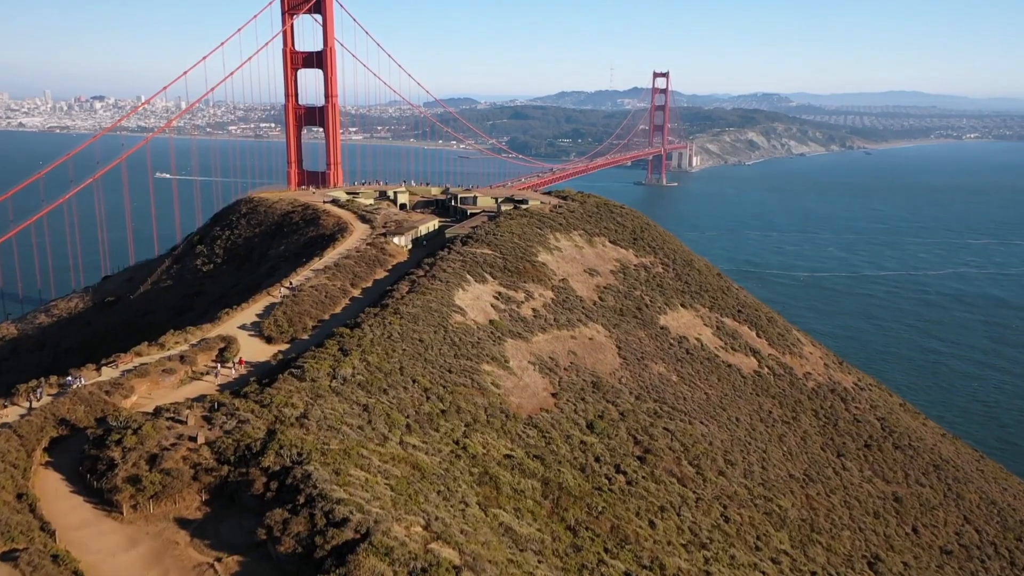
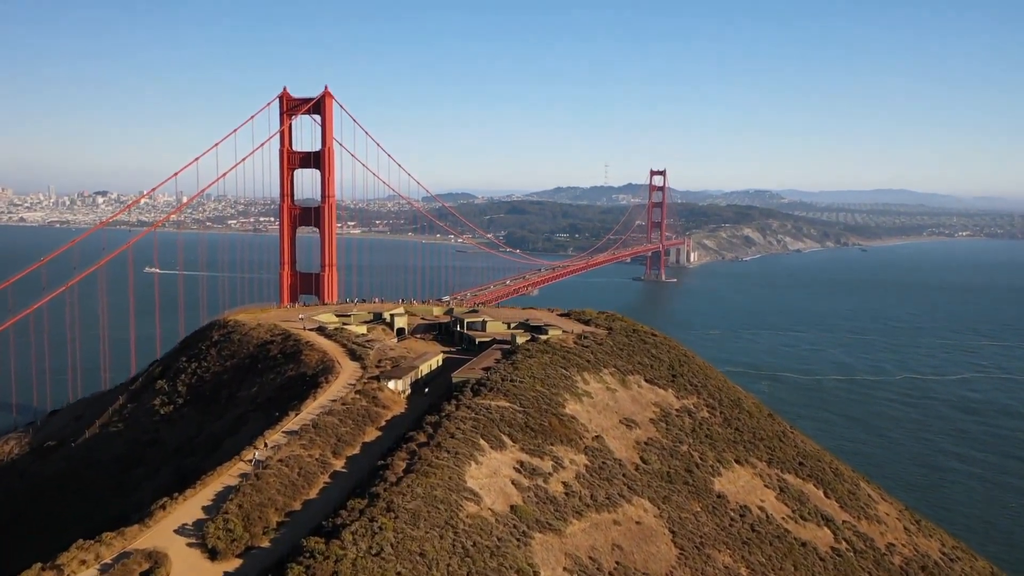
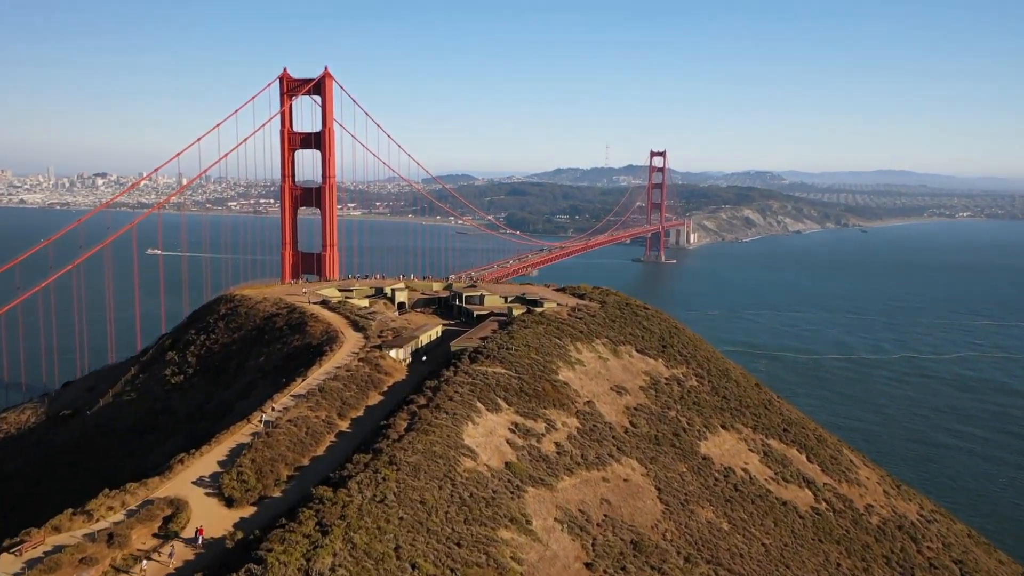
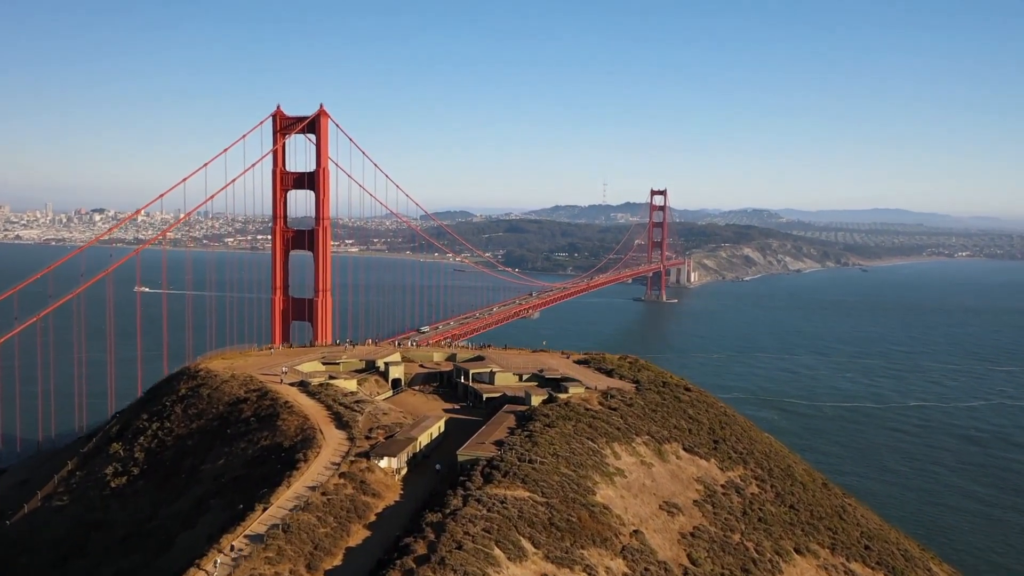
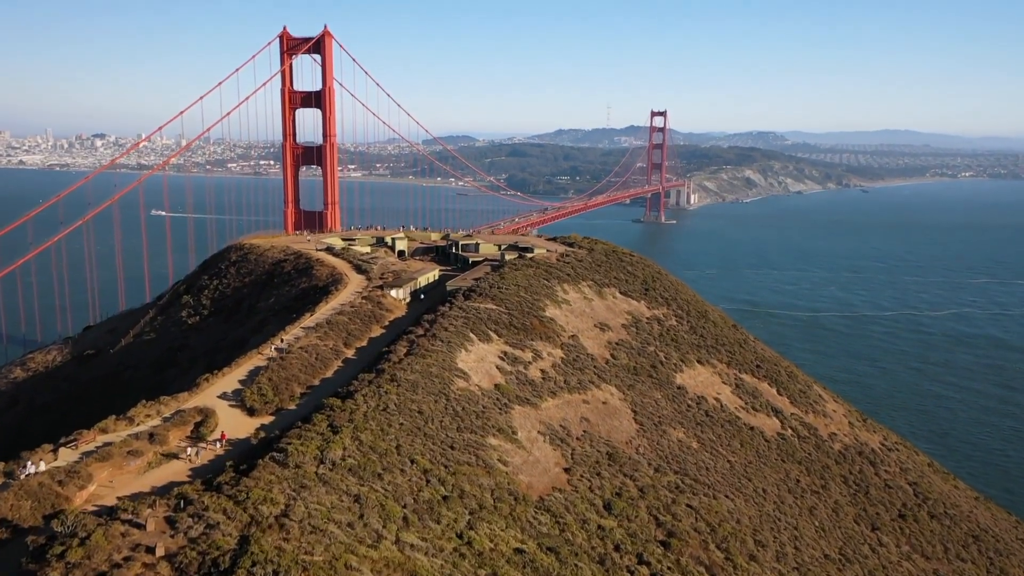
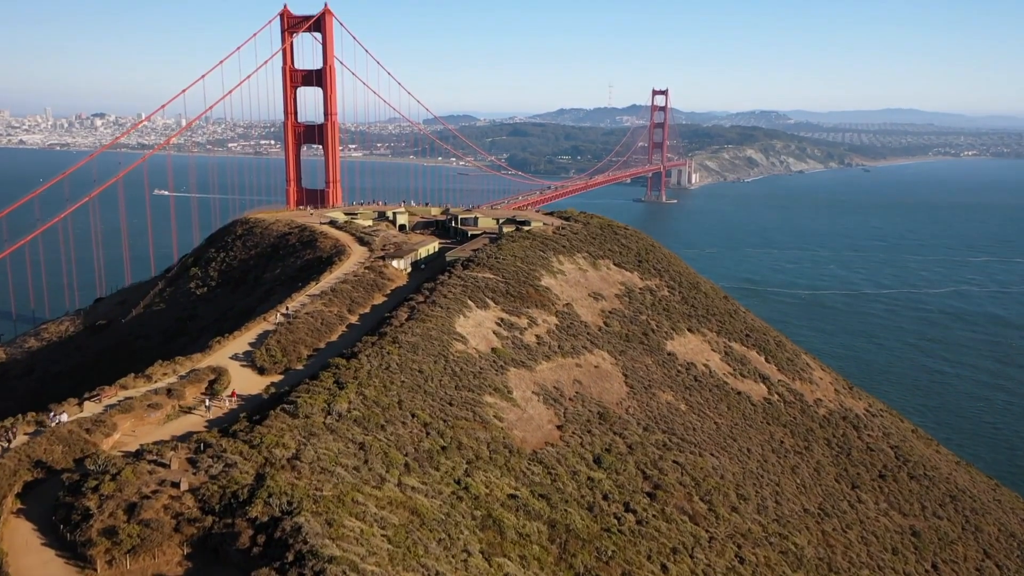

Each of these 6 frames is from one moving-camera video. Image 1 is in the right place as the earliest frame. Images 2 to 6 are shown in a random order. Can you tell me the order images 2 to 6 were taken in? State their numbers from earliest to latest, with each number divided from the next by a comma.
6, 5, 3, 2, 4
